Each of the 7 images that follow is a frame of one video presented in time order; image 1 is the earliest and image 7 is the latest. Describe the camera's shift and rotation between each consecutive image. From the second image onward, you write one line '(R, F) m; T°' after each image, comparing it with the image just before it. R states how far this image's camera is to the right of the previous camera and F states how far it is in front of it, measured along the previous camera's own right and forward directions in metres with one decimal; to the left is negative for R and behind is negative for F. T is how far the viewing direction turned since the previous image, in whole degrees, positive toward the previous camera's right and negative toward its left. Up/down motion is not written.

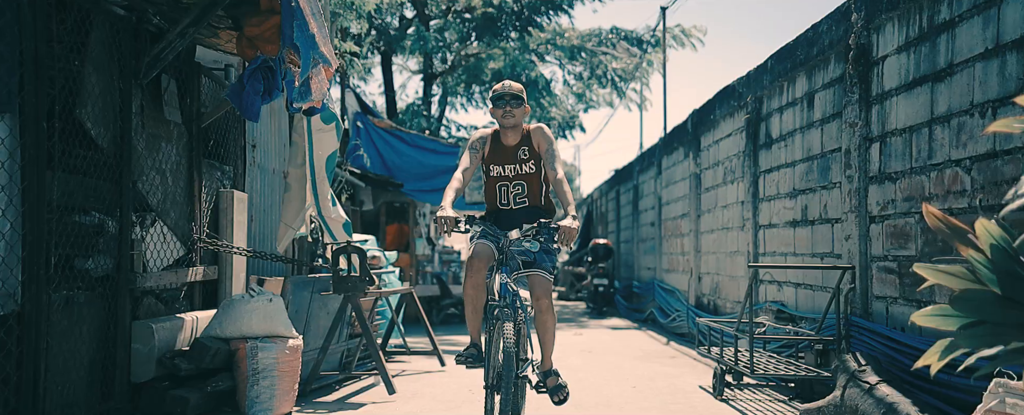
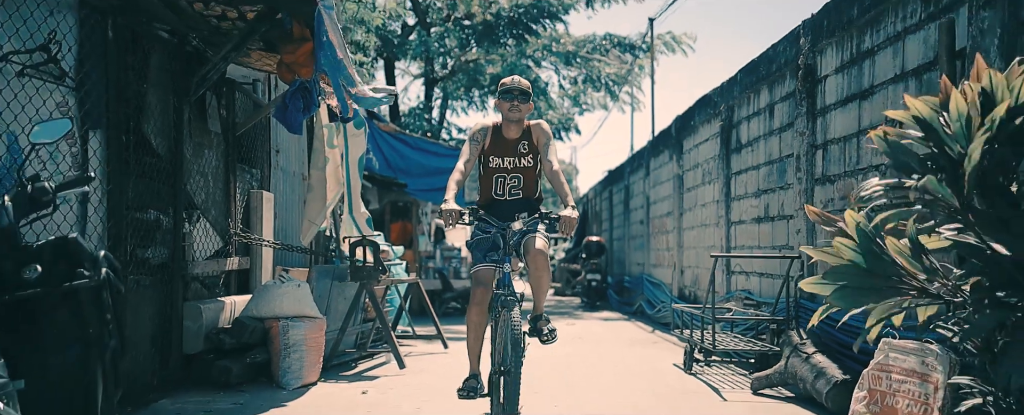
(0.0, -0.8) m; 0°
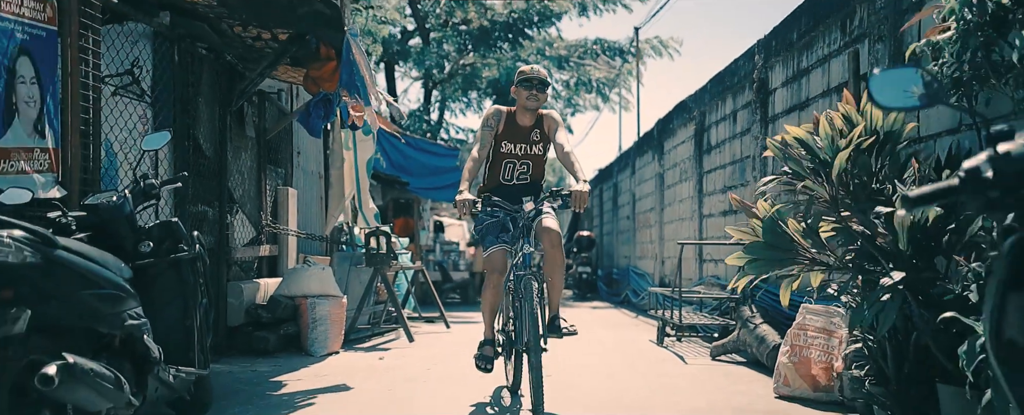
(0.0, -0.9) m; 0°
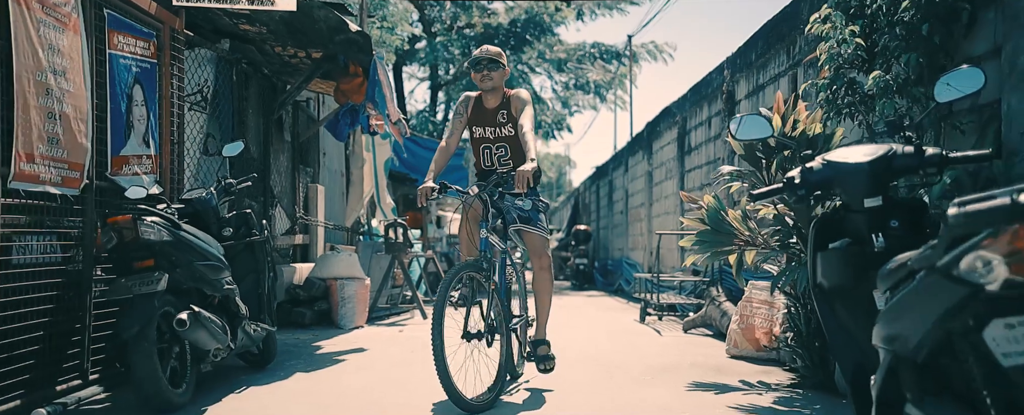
(0.0, -1.0) m; 0°
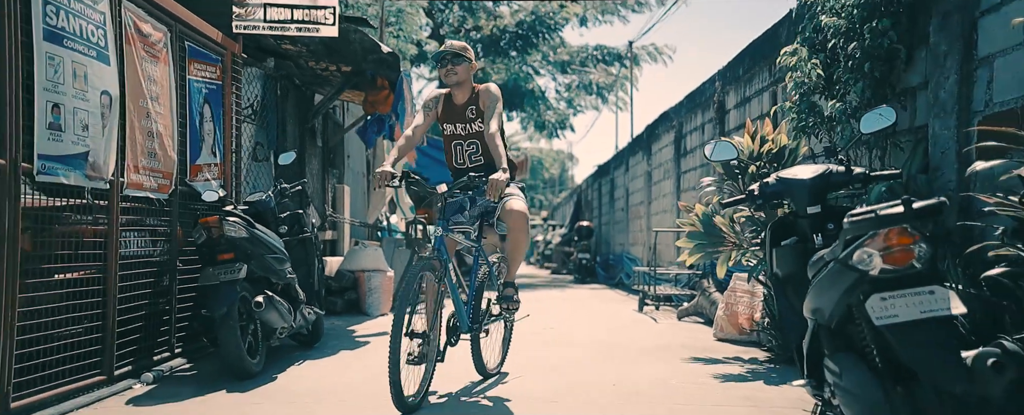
(-0.1, -0.8) m; 0°
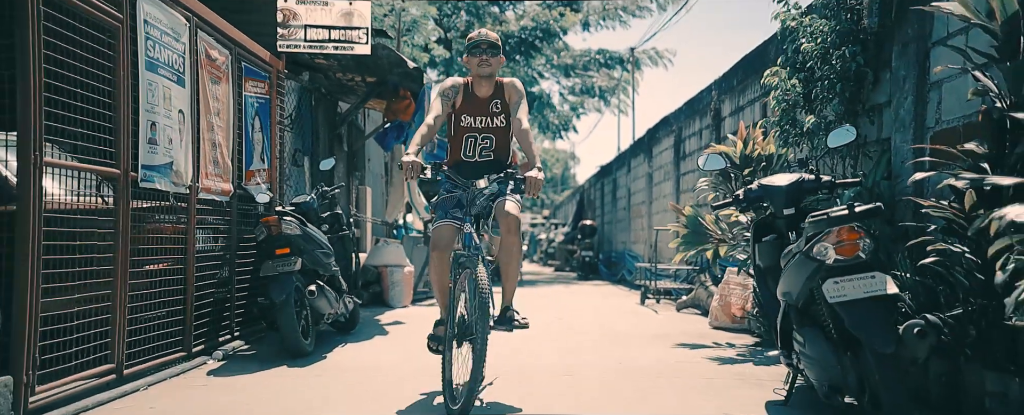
(-0.1, -0.7) m; 0°
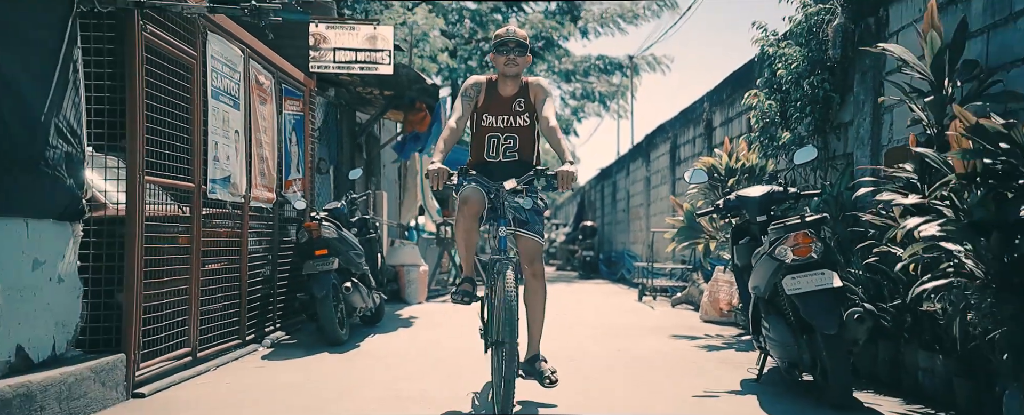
(-0.1, -0.7) m; 0°
